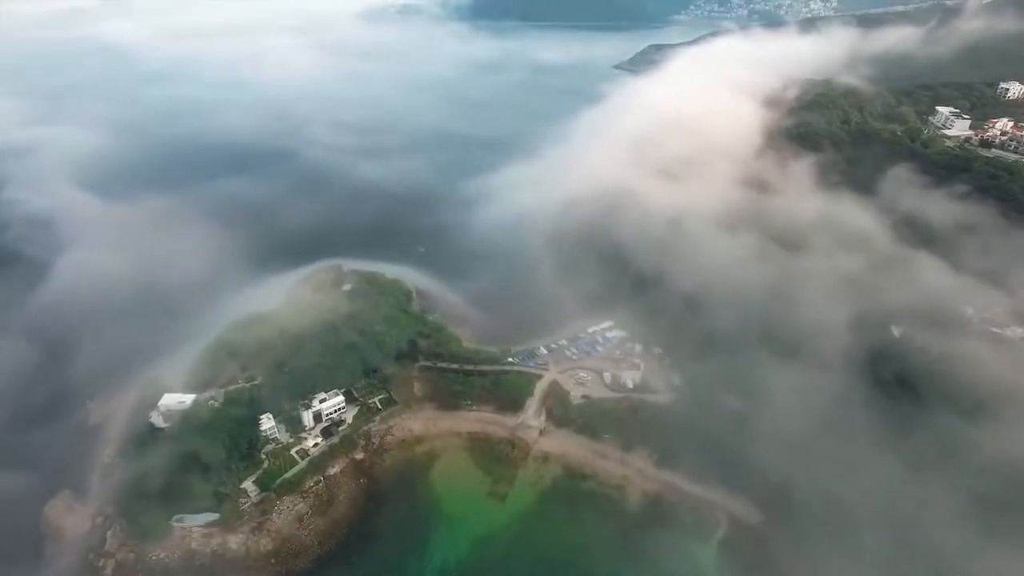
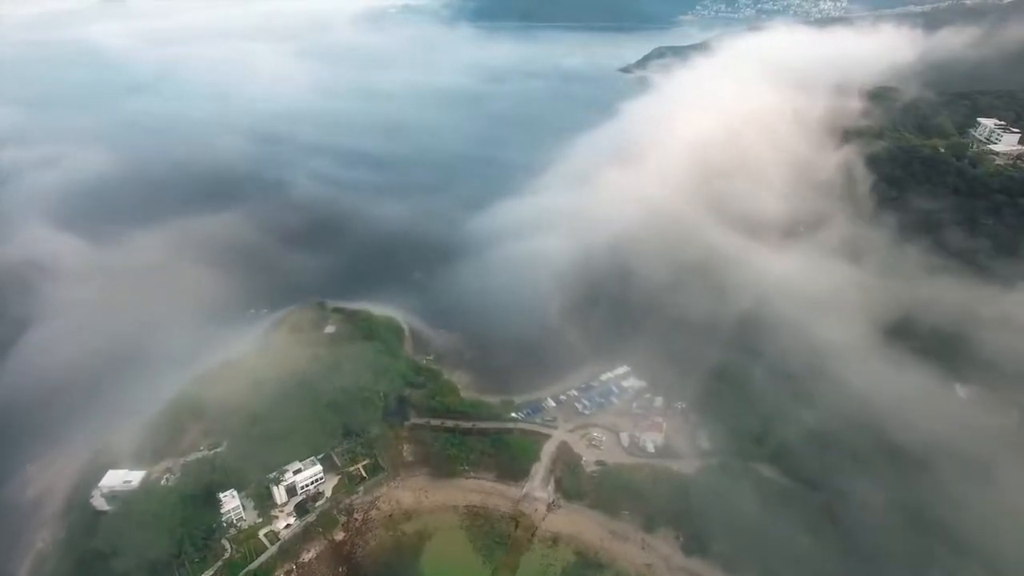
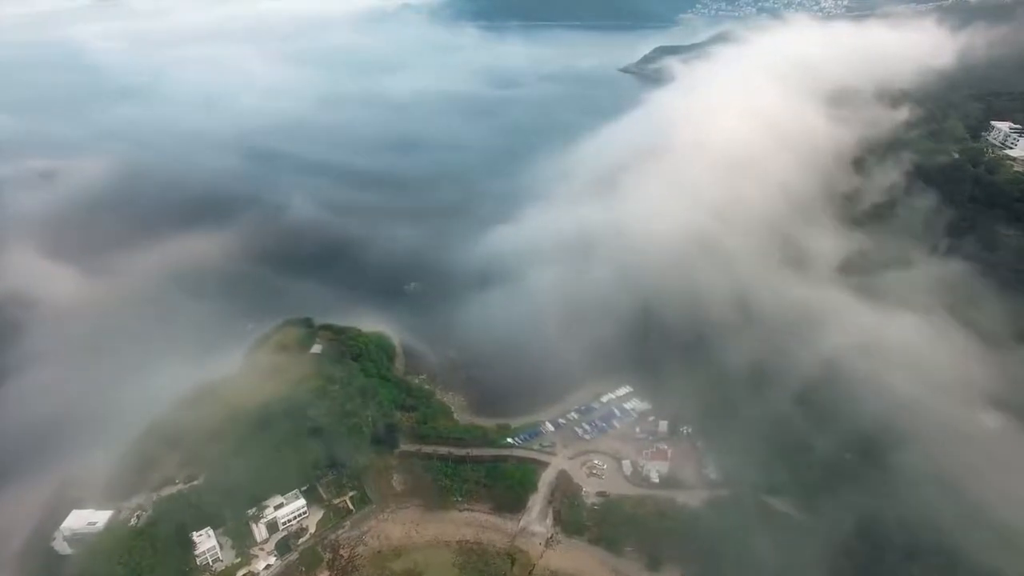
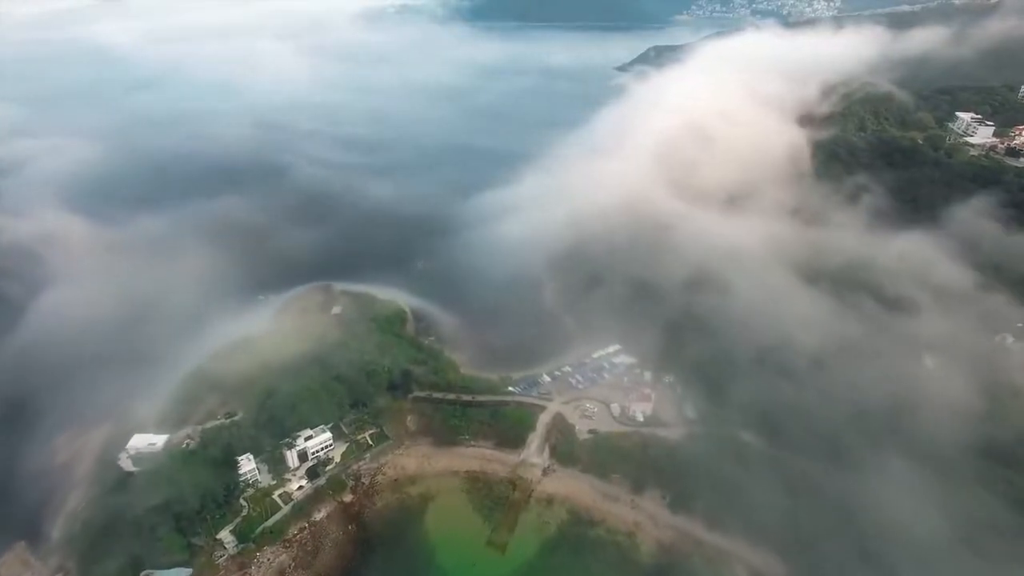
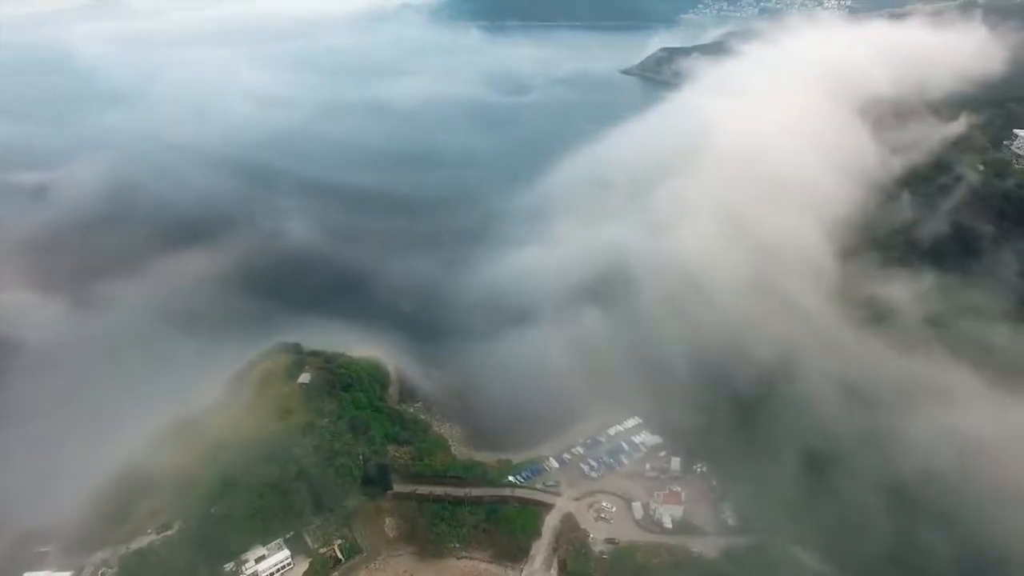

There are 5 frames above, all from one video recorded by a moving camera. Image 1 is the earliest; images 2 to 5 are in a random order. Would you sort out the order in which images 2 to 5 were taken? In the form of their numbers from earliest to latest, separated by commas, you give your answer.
4, 2, 3, 5
